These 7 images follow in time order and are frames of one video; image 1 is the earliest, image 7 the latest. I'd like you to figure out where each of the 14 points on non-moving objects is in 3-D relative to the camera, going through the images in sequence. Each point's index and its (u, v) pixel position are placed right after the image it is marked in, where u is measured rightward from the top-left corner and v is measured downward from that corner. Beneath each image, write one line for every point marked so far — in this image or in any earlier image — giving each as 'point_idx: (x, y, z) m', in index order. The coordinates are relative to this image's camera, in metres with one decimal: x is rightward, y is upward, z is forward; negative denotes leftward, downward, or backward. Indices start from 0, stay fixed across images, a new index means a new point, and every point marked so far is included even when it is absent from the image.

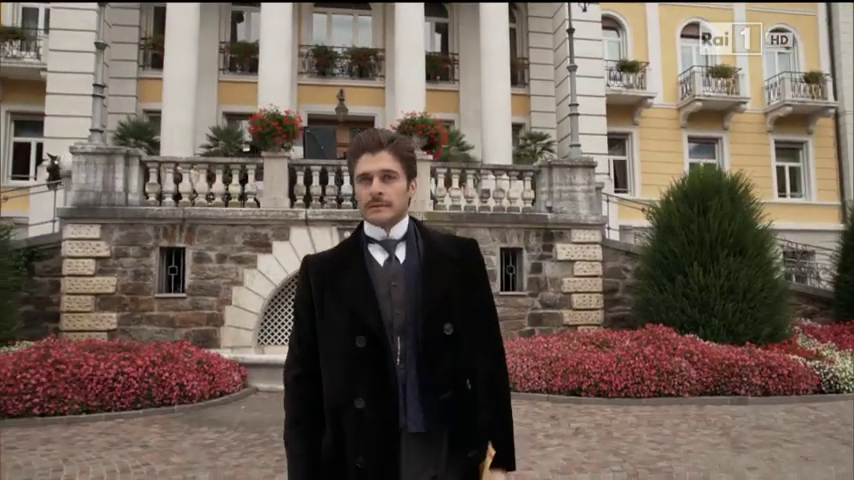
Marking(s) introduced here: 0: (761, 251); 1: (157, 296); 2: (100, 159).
0: (+5.4, -0.2, +11.3) m
1: (-4.2, -0.9, +11.1) m
2: (-5.1, +1.3, +11.1) m
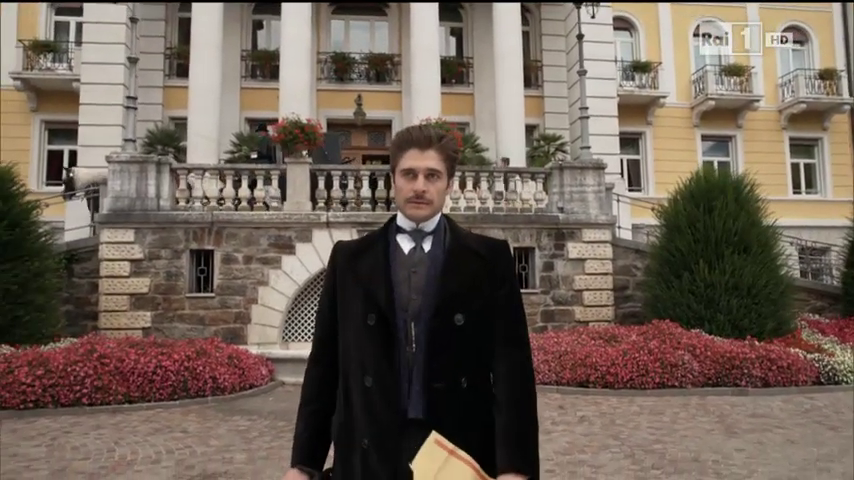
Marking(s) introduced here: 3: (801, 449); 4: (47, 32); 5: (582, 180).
0: (+5.6, -0.1, +11.7) m
1: (-4.0, -0.9, +11.8) m
2: (-4.9, +1.2, +11.8) m
3: (+3.1, -1.8, +6.0) m
4: (-10.7, +5.8, +19.9) m
5: (+2.9, +1.1, +13.3) m
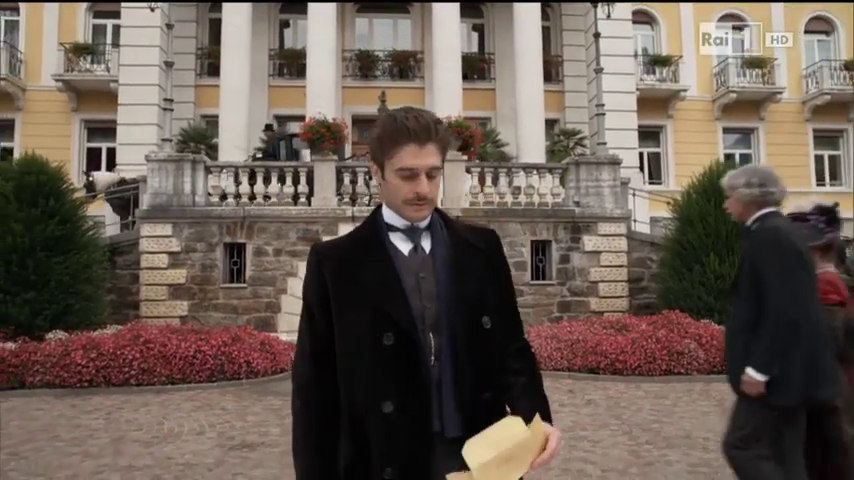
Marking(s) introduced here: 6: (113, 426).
0: (+6.0, 0.0, +12.1) m
1: (-3.6, -0.8, +12.5) m
2: (-4.5, +1.3, +12.5) m
3: (+3.3, -1.7, +6.5) m
4: (-10.0, +6.0, +20.8) m
5: (+3.3, +1.3, +13.7) m
6: (-2.9, -1.7, +6.6) m
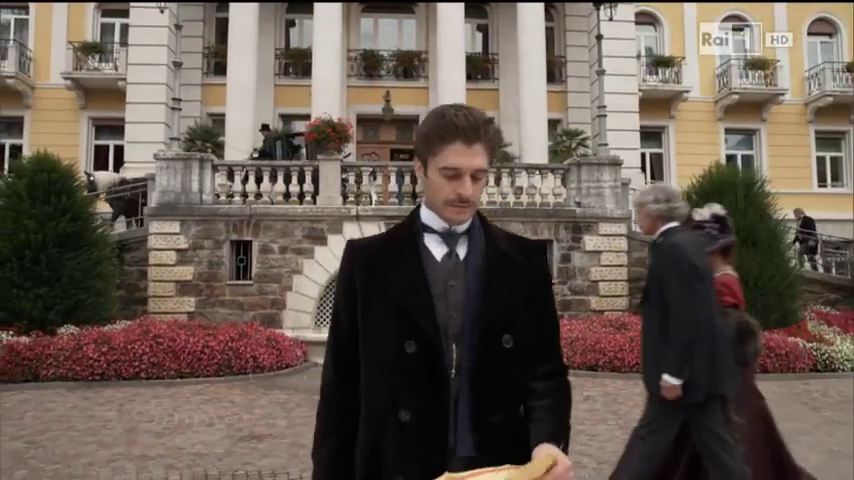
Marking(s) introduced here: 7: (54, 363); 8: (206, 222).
0: (+6.0, 0.0, +12.3) m
1: (-3.6, -0.8, +12.8) m
2: (-4.5, +1.4, +12.7) m
3: (+3.3, -1.7, +6.7) m
4: (-9.9, +6.1, +21.1) m
5: (+3.4, +1.3, +13.9) m
6: (-2.9, -1.7, +6.9) m
7: (-4.6, -1.5, +8.8) m
8: (-4.0, +0.3, +12.8) m
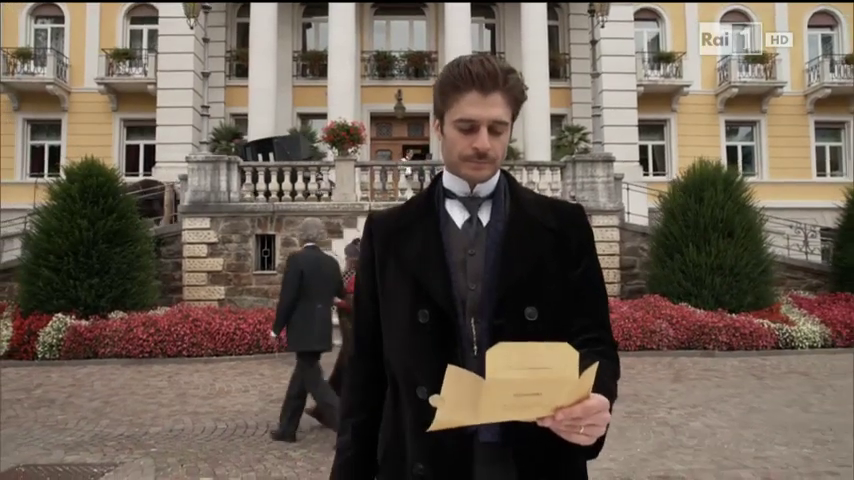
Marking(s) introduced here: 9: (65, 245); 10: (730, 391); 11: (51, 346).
0: (+6.1, +0.1, +13.5) m
1: (-3.4, -0.7, +14.2) m
2: (-4.3, +1.5, +14.1) m
3: (+3.3, -1.7, +8.0) m
4: (-9.6, +6.3, +22.5) m
5: (+3.5, +1.4, +15.1) m
6: (-2.9, -1.7, +8.3) m
7: (-4.6, -1.5, +10.3) m
8: (-3.9, +0.4, +14.2) m
9: (-6.0, -0.1, +11.8) m
10: (+3.3, -1.7, +7.8) m
11: (-5.5, -1.6, +10.4) m
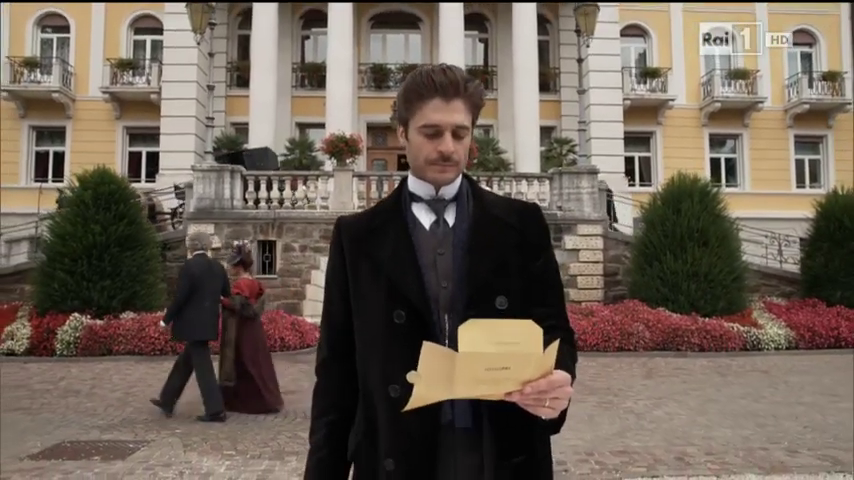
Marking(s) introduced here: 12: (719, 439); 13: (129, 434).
0: (+6.0, 0.0, +14.3) m
1: (-3.6, -0.8, +14.9) m
2: (-4.5, +1.4, +14.9) m
3: (+3.2, -1.8, +8.8) m
4: (-9.8, +6.2, +23.3) m
5: (+3.4, +1.3, +15.9) m
6: (-3.0, -1.8, +9.0) m
7: (-4.7, -1.6, +11.0) m
8: (-4.0, +0.3, +14.9) m
9: (-6.2, -0.2, +12.6) m
10: (+3.2, -1.8, +8.6) m
11: (-5.6, -1.6, +11.1) m
12: (+2.3, -1.6, +5.7) m
13: (-2.6, -1.7, +6.2) m
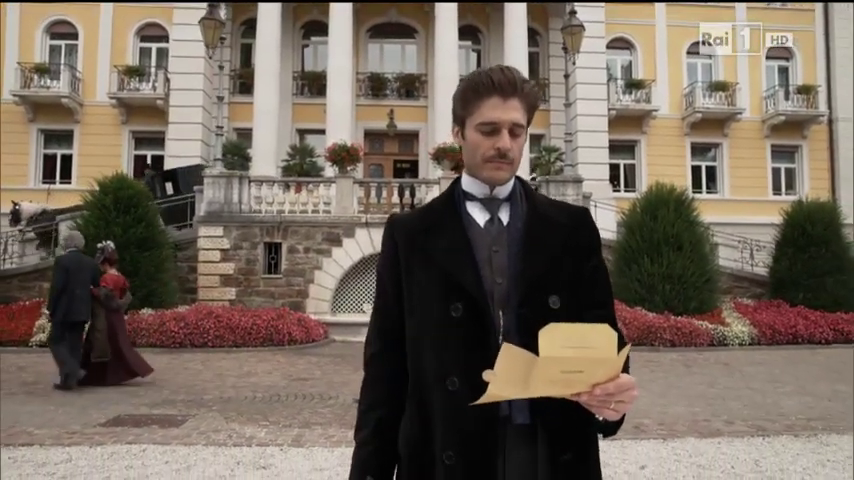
0: (+5.9, -0.2, +15.5) m
1: (-3.7, -0.8, +16.0) m
2: (-4.6, +1.3, +15.9) m
3: (+3.2, -1.9, +9.9) m
4: (-9.9, +6.2, +24.2) m
5: (+3.3, +1.2, +17.1) m
6: (-3.1, -1.8, +10.1) m
7: (-4.8, -1.6, +12.0) m
8: (-4.1, +0.3, +16.0) m
9: (-6.2, -0.2, +13.6) m
10: (+3.2, -1.9, +9.7) m
11: (-5.7, -1.7, +12.1) m
12: (+2.4, -1.7, +6.8) m
13: (-2.6, -1.7, +7.3) m
